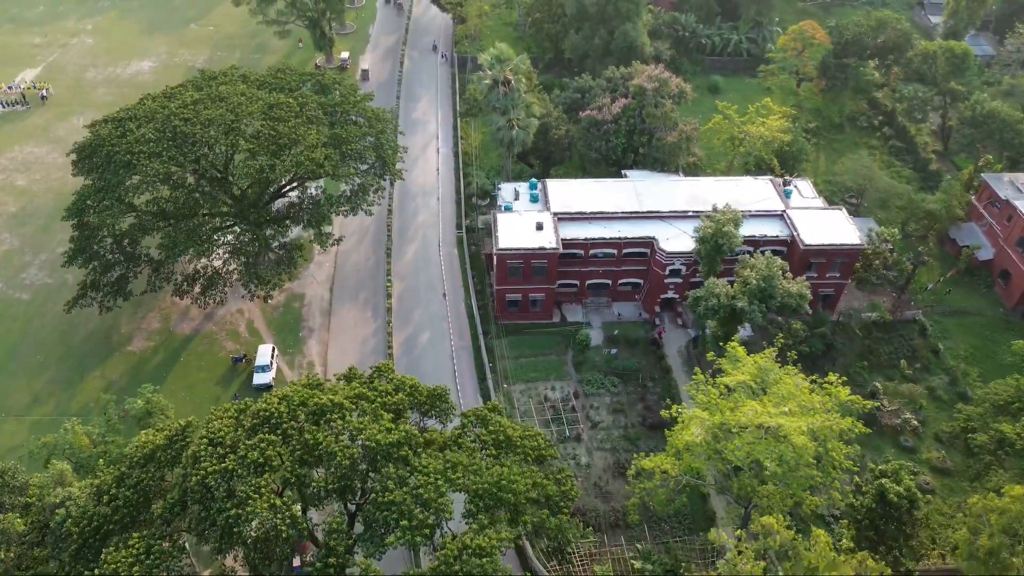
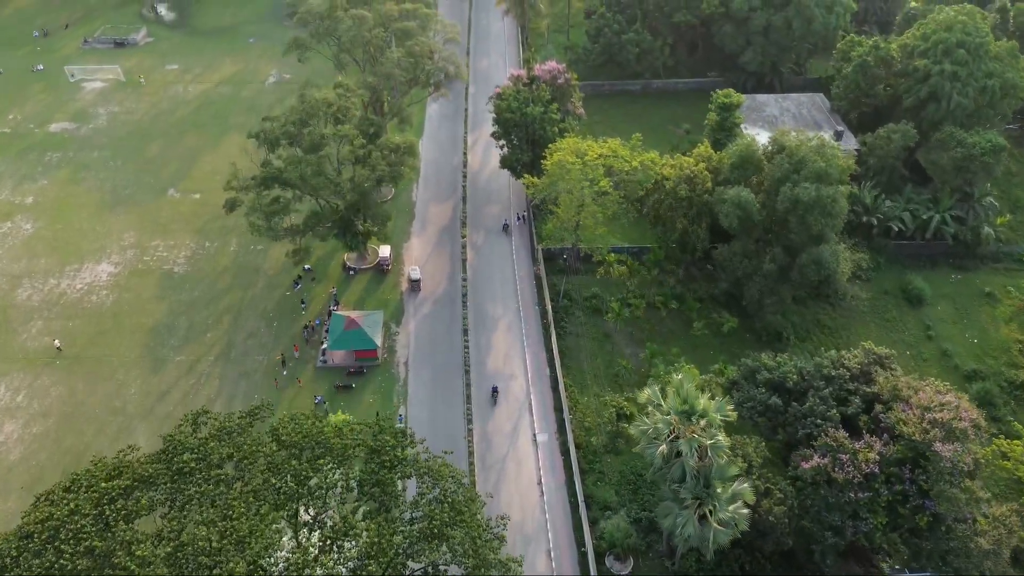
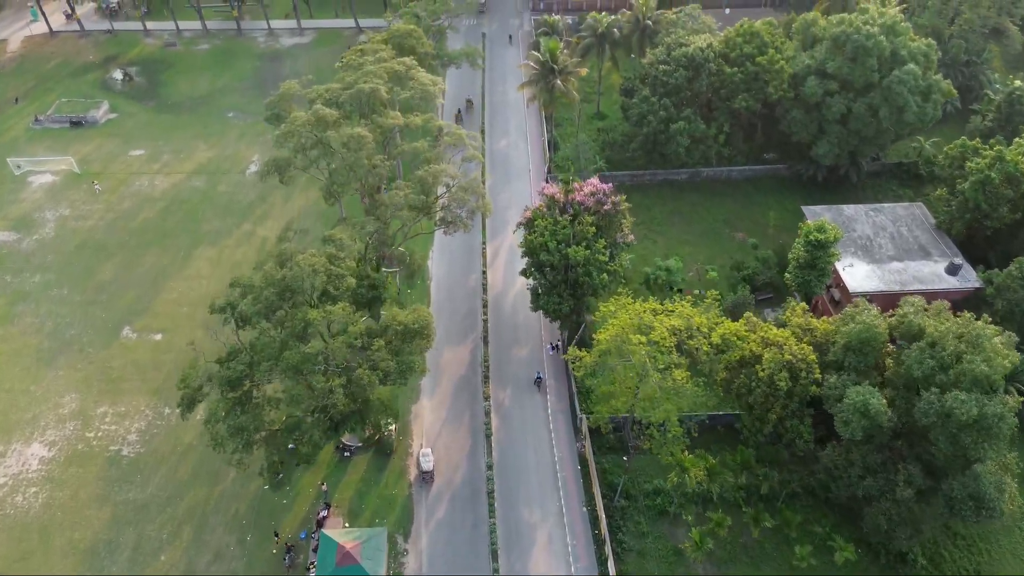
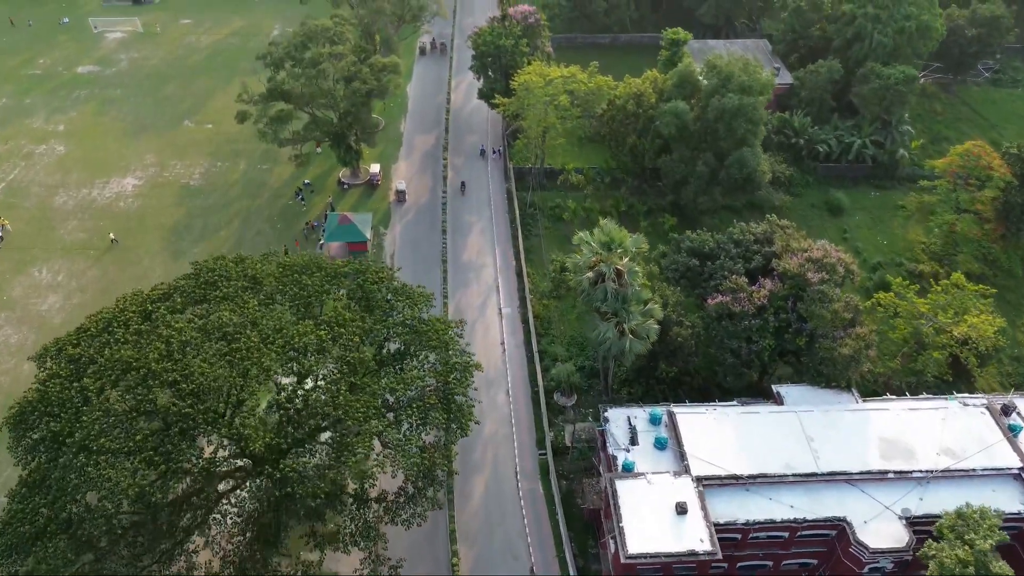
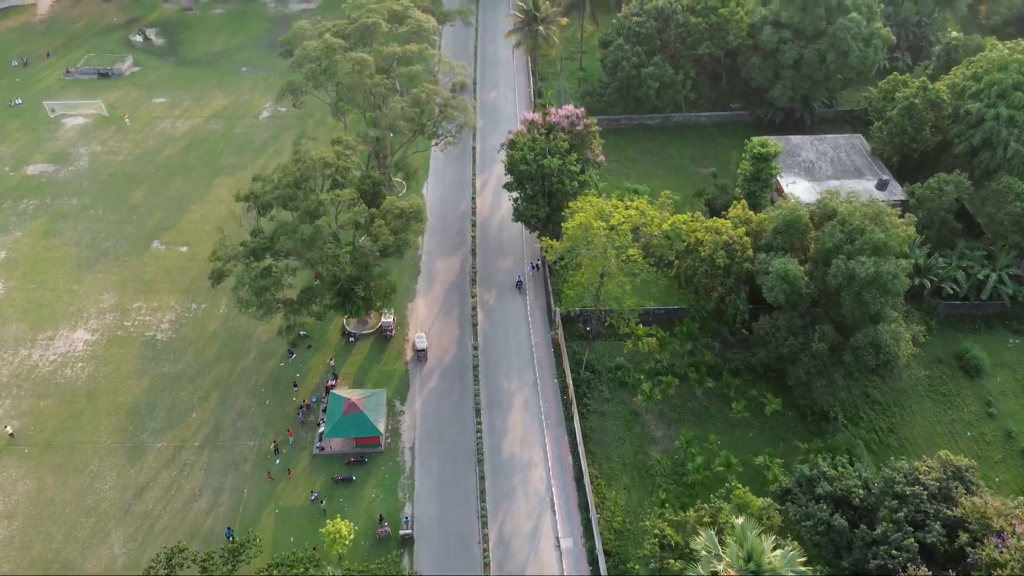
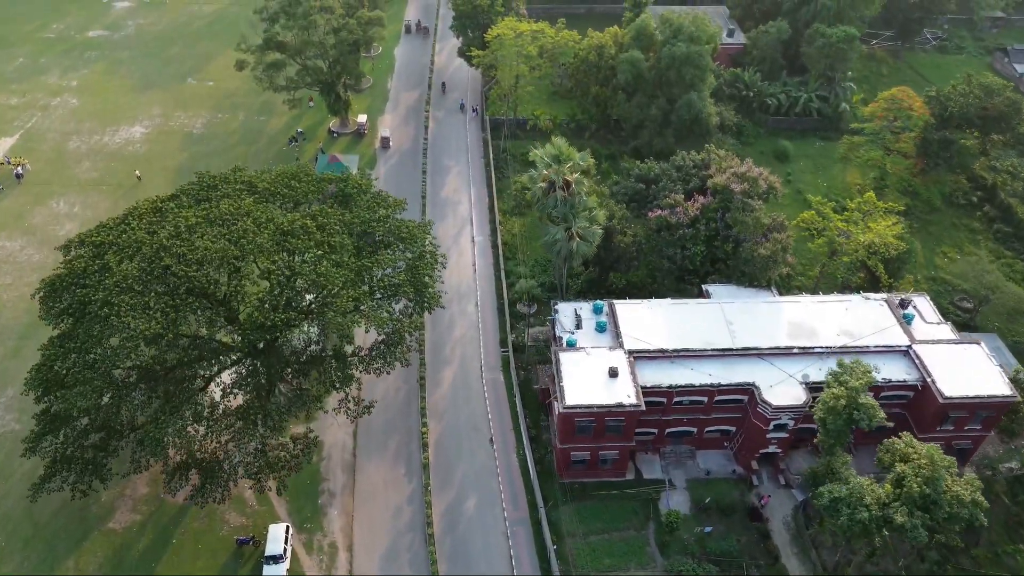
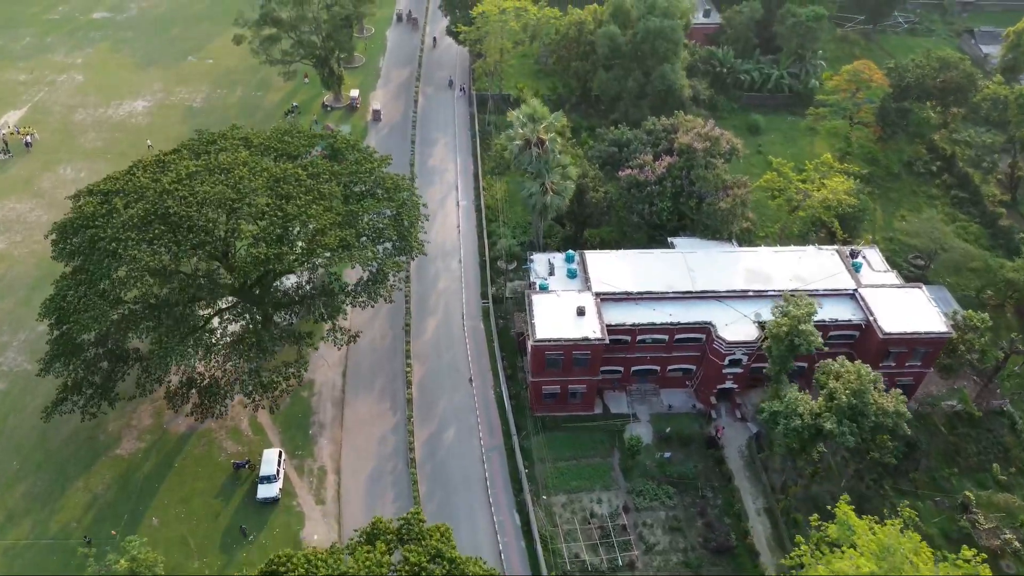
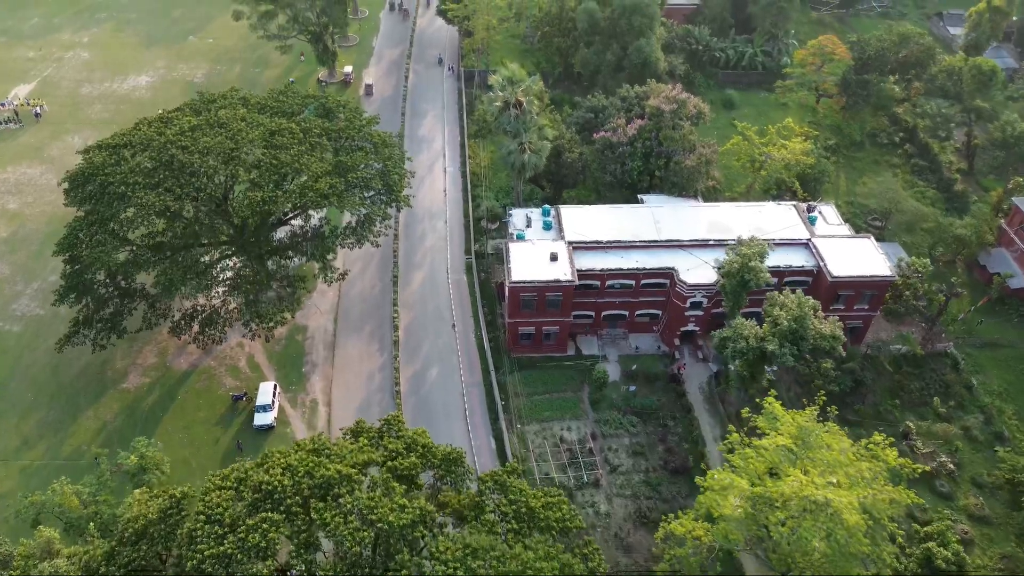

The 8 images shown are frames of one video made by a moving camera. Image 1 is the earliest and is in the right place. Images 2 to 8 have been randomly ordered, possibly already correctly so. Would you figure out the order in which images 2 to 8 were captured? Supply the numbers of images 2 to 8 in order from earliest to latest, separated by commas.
8, 7, 6, 4, 2, 5, 3
